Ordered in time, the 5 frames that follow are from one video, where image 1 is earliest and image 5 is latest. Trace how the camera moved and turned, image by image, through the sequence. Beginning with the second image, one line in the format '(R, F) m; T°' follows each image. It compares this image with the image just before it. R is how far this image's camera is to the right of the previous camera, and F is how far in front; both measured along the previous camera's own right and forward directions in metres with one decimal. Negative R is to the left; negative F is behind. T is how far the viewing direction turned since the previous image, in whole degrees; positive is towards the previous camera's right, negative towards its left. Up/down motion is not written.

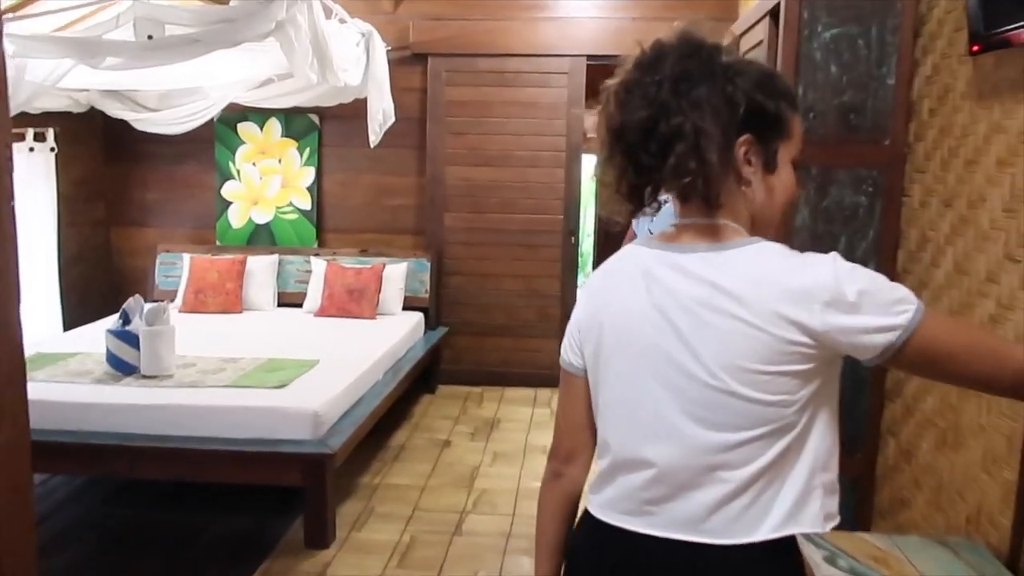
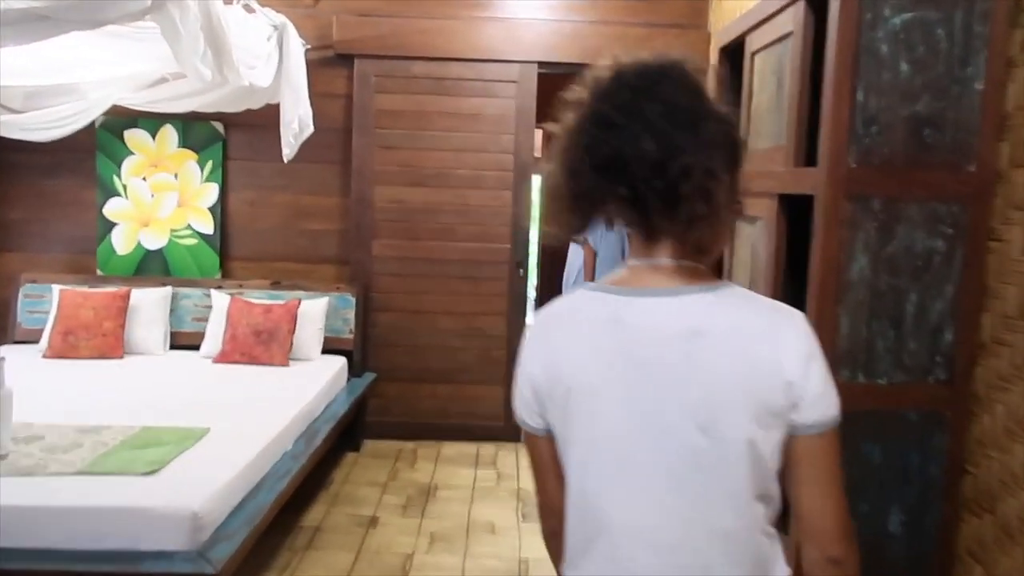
(0.0, +0.7) m; +5°
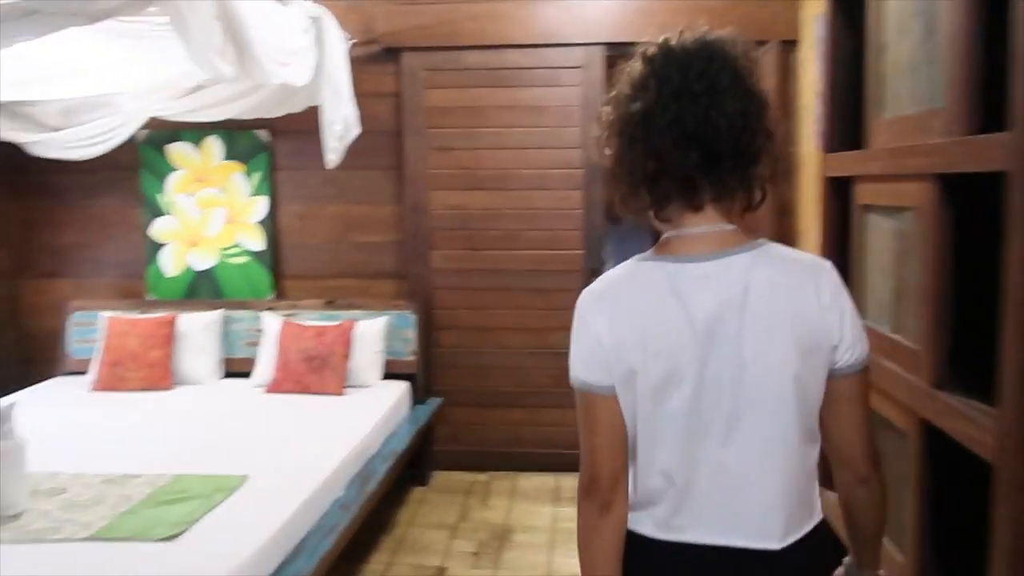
(0.0, +0.5) m; -6°
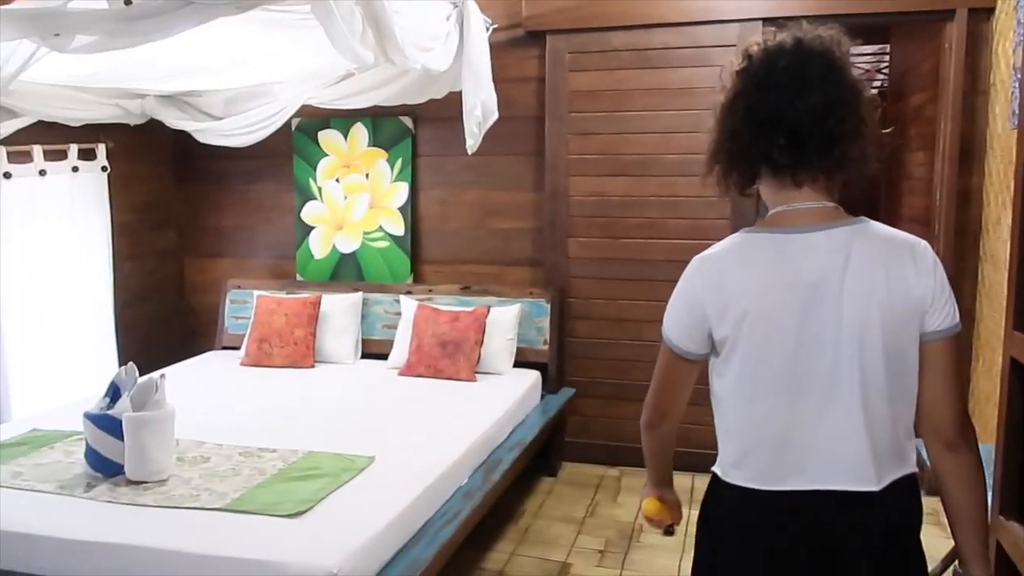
(0.0, +0.1) m; -11°
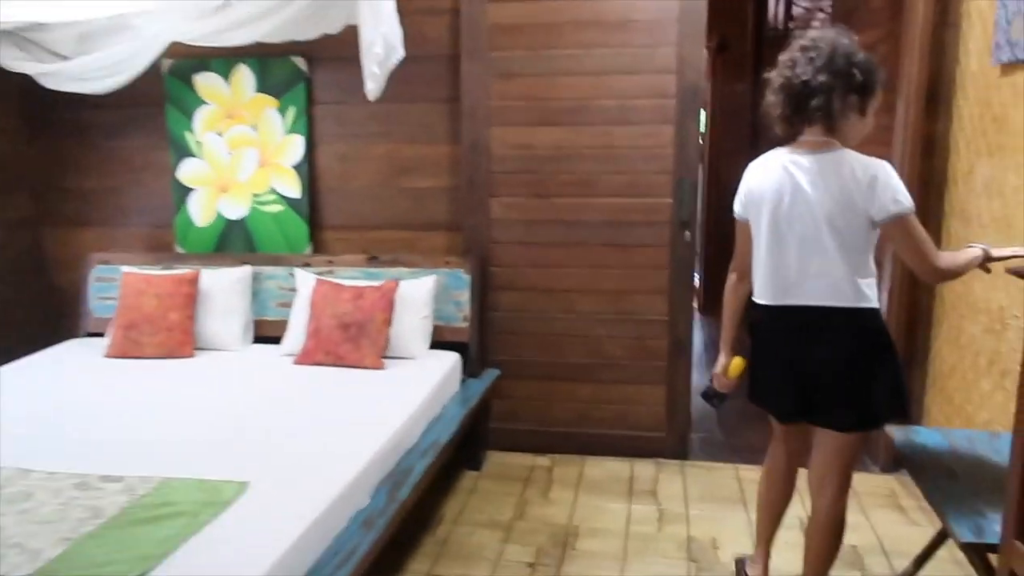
(+0.1, +0.5) m; +5°
